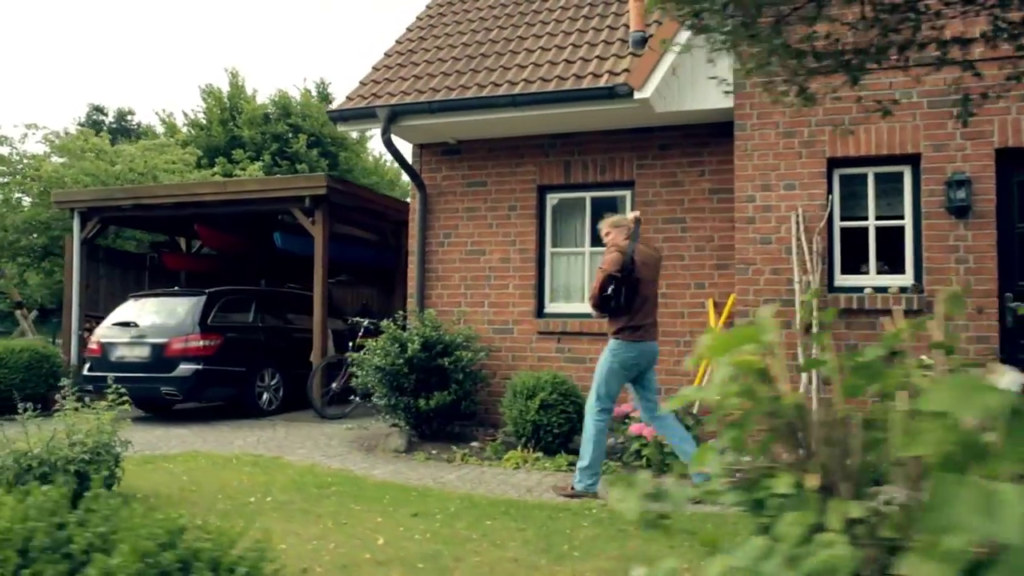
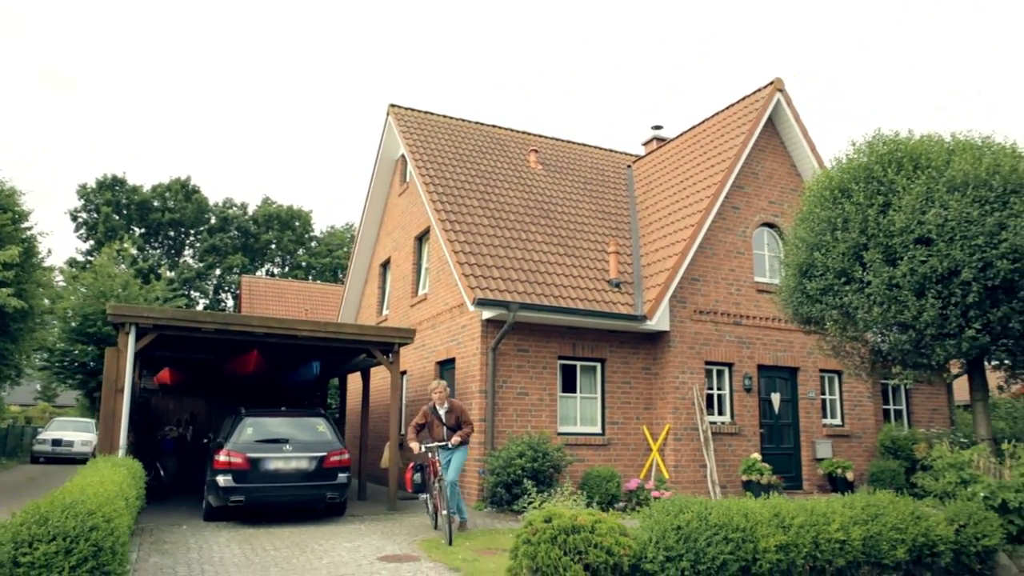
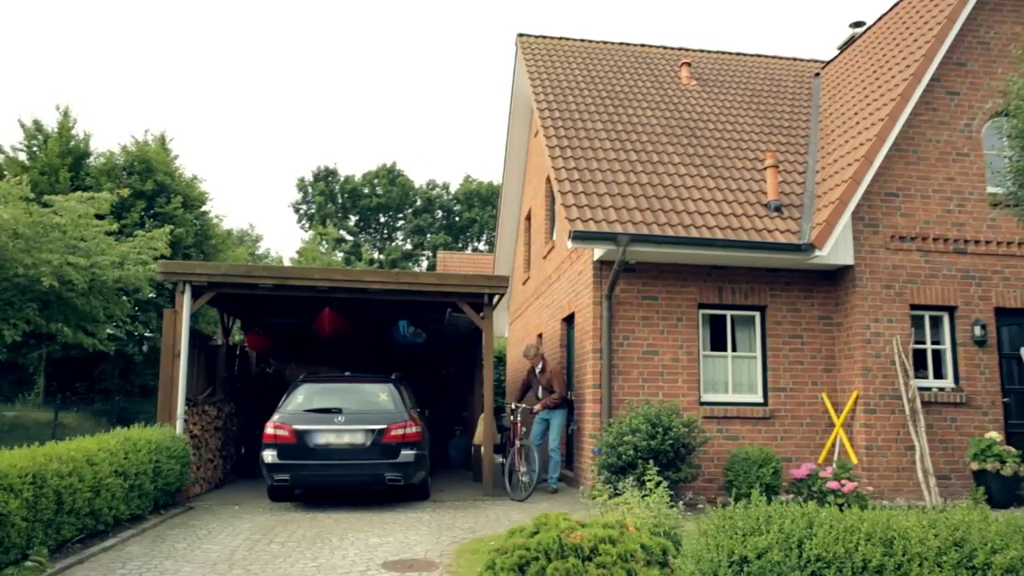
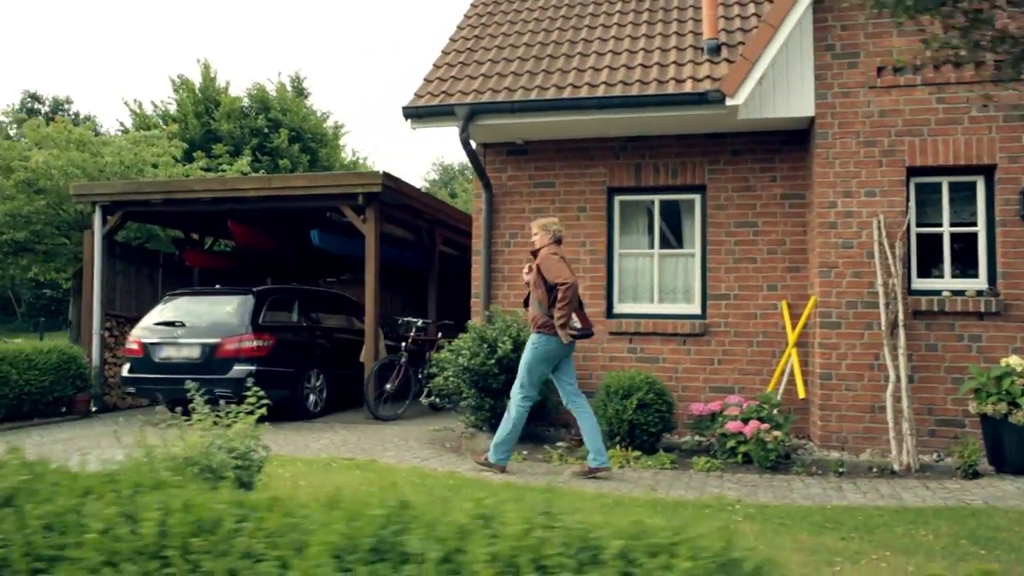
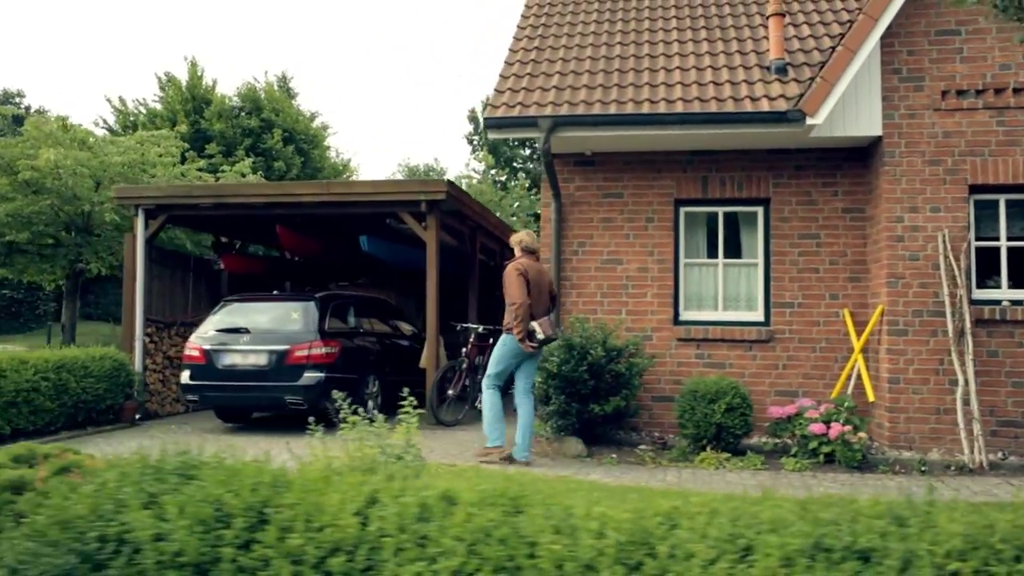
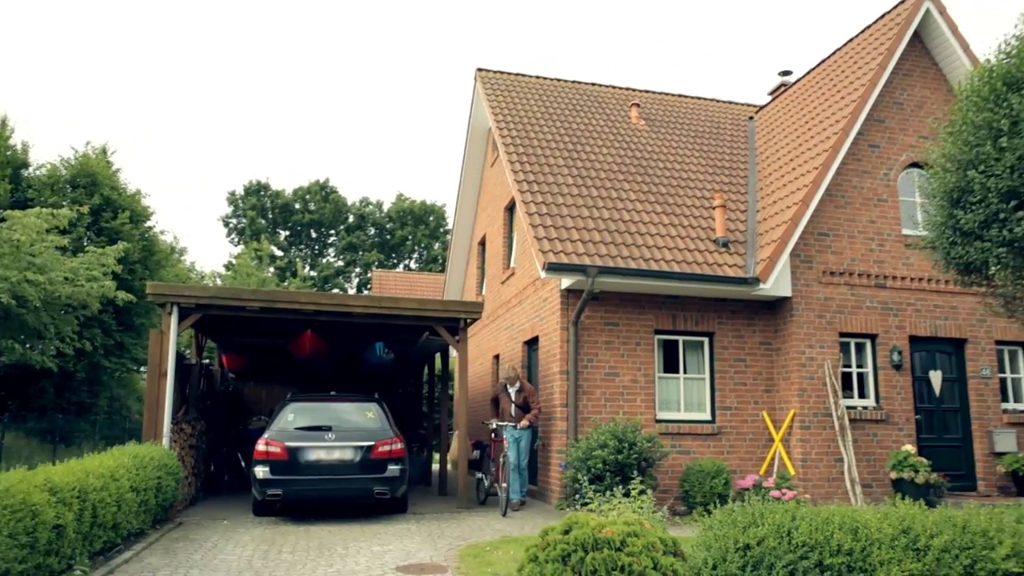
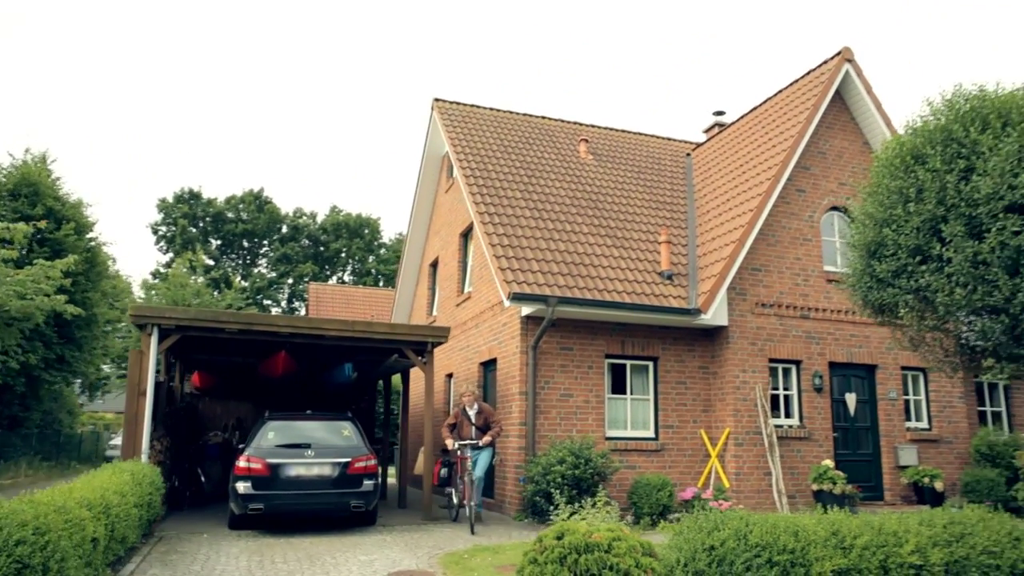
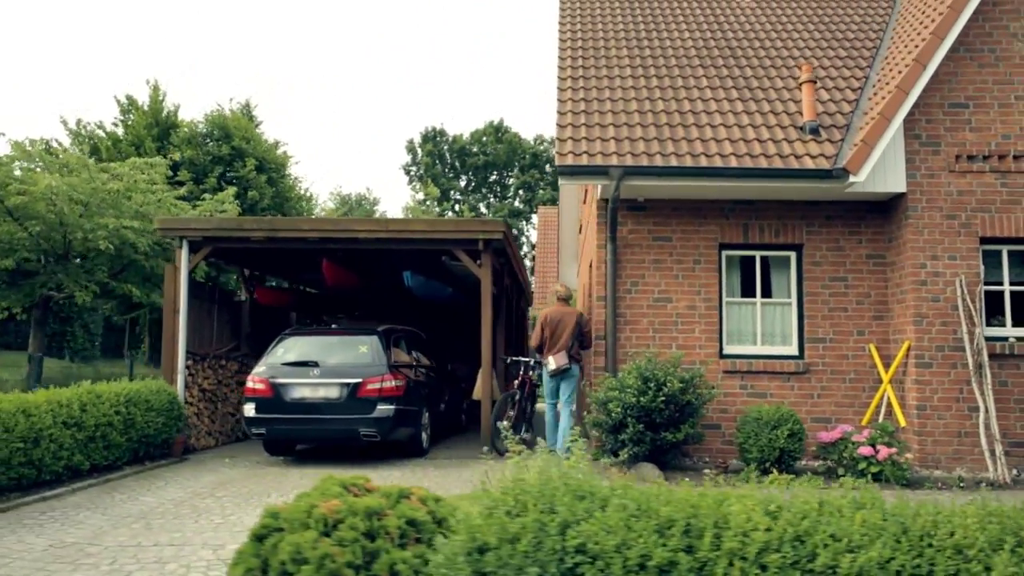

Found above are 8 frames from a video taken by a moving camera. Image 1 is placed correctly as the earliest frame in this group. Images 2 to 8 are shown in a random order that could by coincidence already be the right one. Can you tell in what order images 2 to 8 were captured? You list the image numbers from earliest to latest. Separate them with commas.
4, 5, 8, 3, 6, 7, 2
